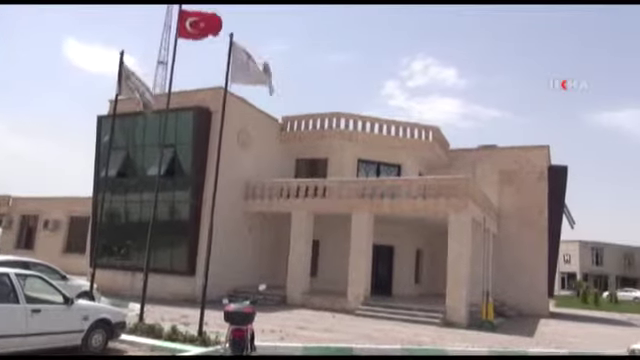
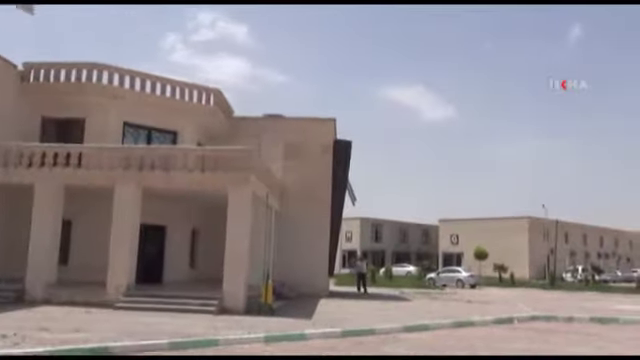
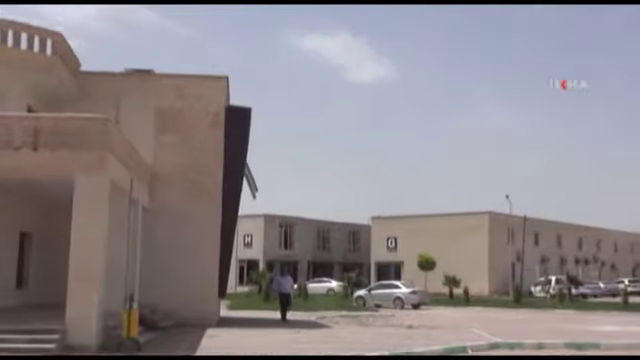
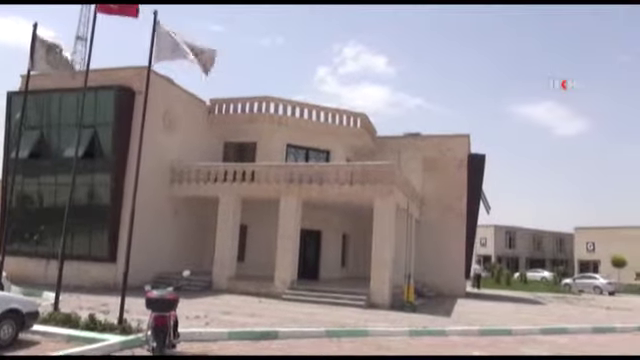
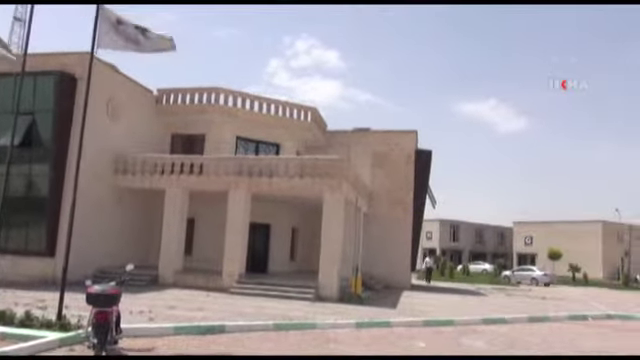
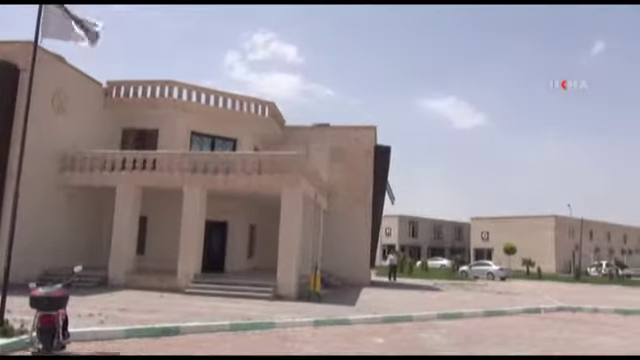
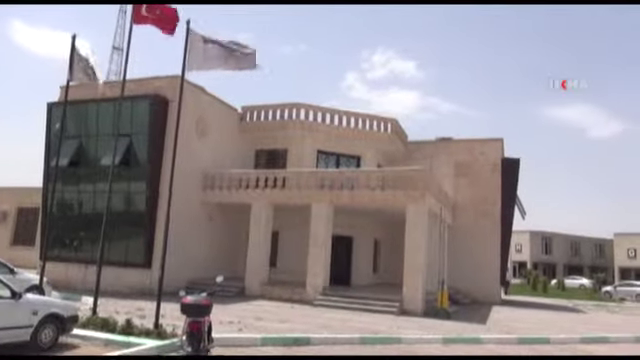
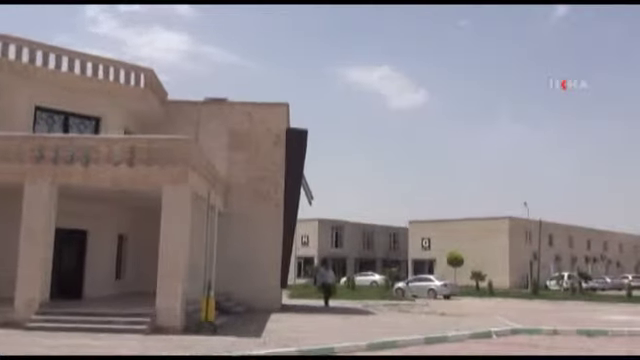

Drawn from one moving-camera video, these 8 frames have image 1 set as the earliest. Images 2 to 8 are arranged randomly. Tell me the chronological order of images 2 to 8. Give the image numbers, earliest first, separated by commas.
7, 4, 5, 6, 2, 8, 3
